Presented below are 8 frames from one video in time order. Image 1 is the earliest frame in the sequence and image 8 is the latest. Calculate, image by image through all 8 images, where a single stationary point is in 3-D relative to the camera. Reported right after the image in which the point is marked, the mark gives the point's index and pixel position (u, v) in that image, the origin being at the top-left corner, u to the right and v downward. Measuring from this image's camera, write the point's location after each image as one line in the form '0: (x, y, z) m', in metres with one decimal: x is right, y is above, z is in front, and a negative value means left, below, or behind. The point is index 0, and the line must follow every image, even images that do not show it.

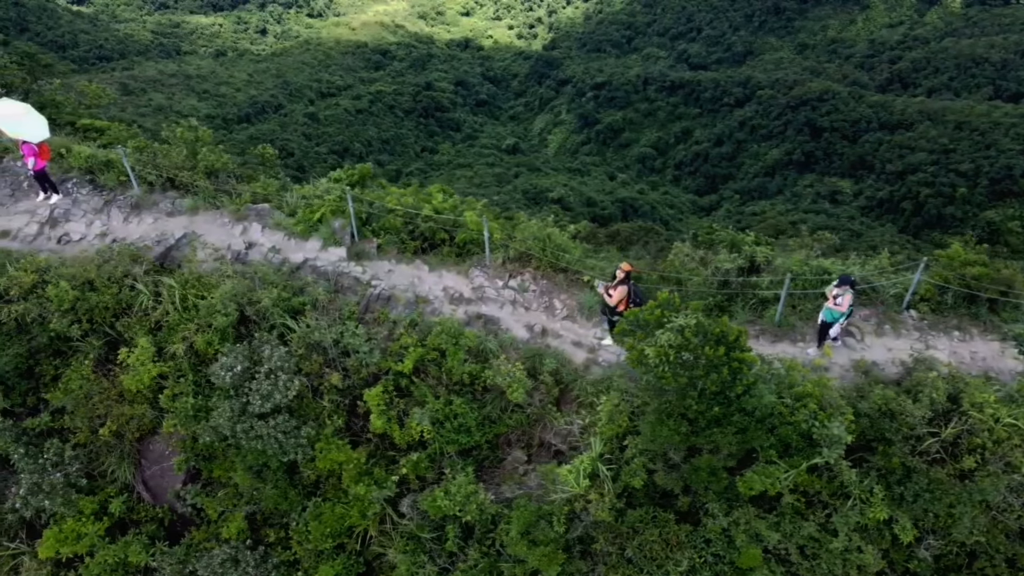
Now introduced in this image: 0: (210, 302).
0: (-3.4, -0.1, +8.5) m
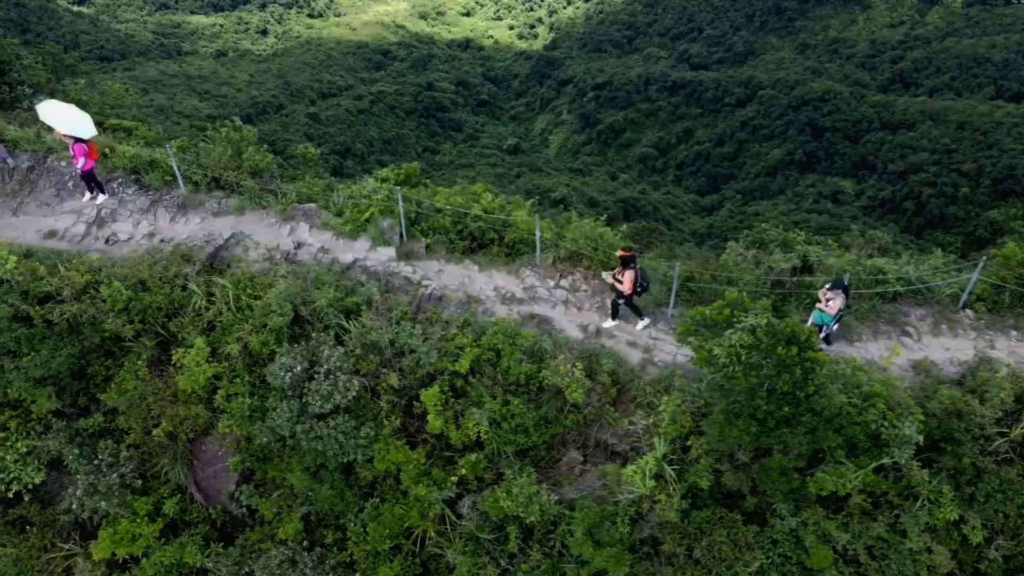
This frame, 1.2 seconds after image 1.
0: (-2.8, -0.1, +8.4) m
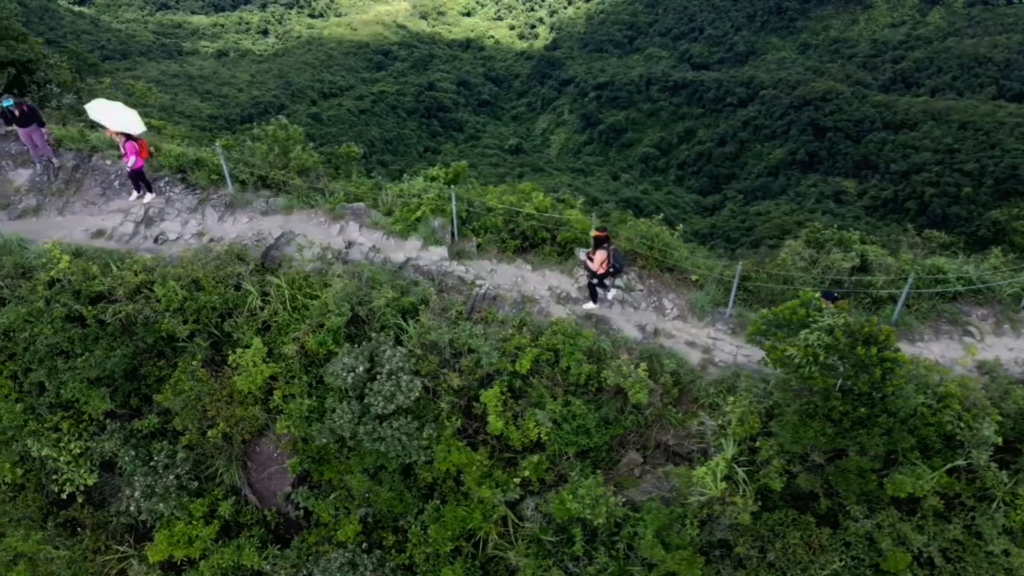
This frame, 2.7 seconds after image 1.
0: (-2.1, -0.1, +8.4) m
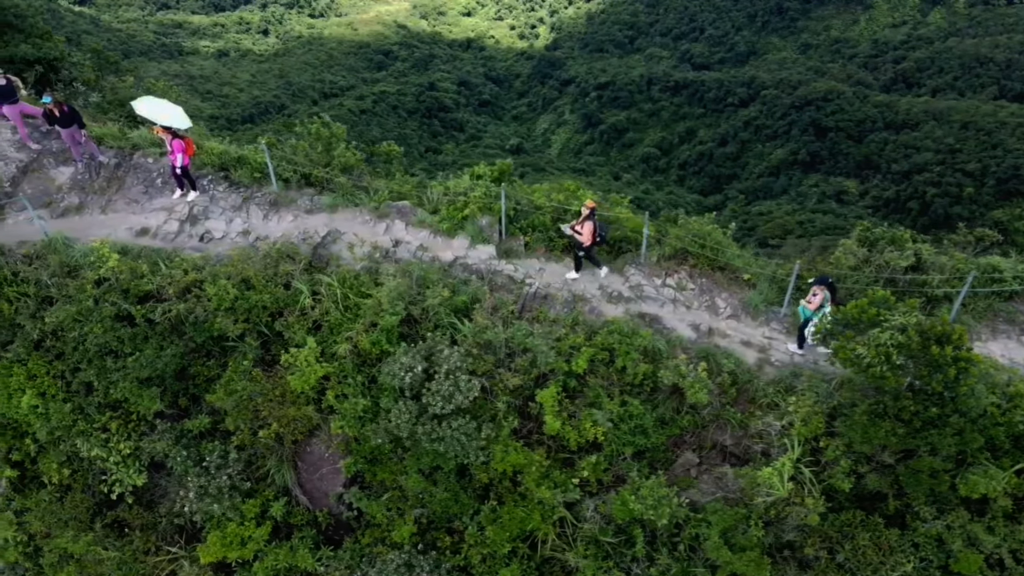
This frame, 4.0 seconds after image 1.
0: (-1.5, -0.1, +8.3) m
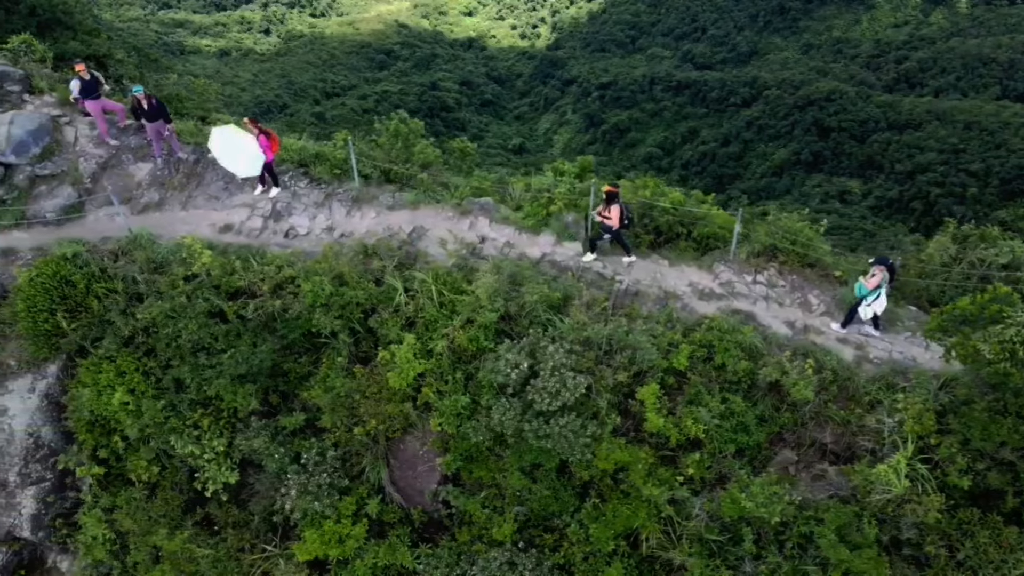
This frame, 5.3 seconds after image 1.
0: (-0.5, -0.1, +8.2) m
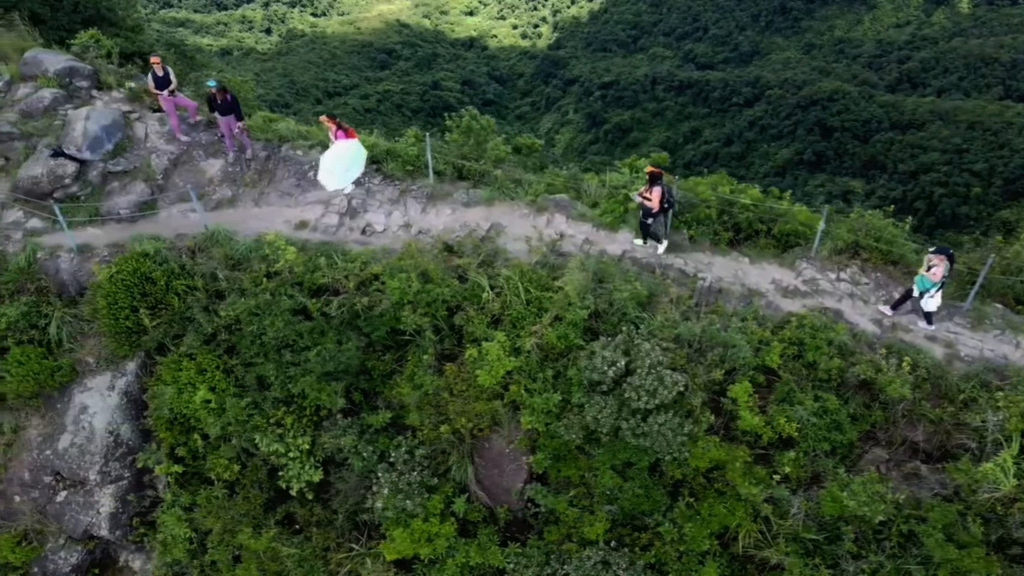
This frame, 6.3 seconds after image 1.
0: (+0.5, -0.1, +8.2) m
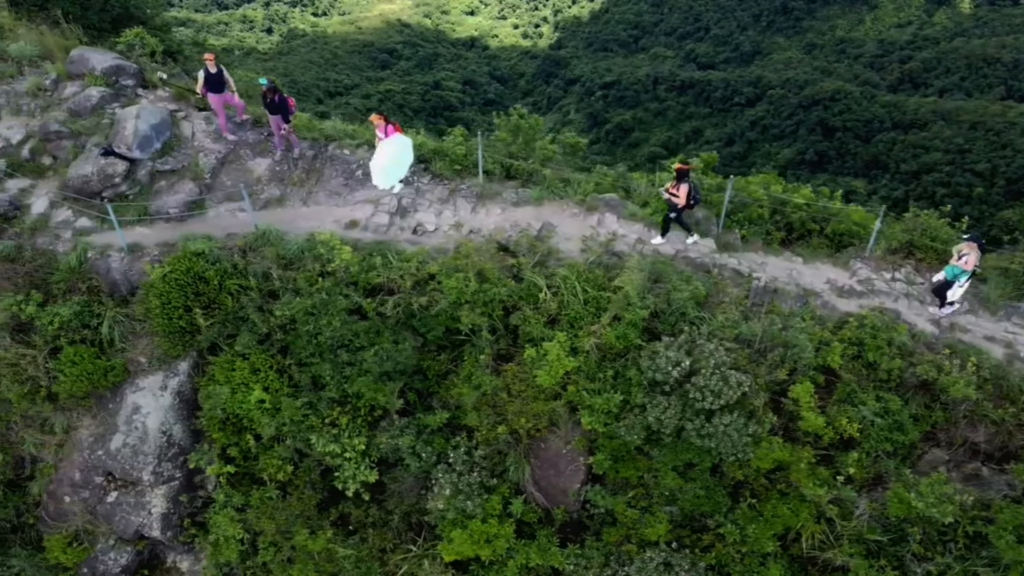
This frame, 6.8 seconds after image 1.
0: (+1.1, -0.1, +8.1) m
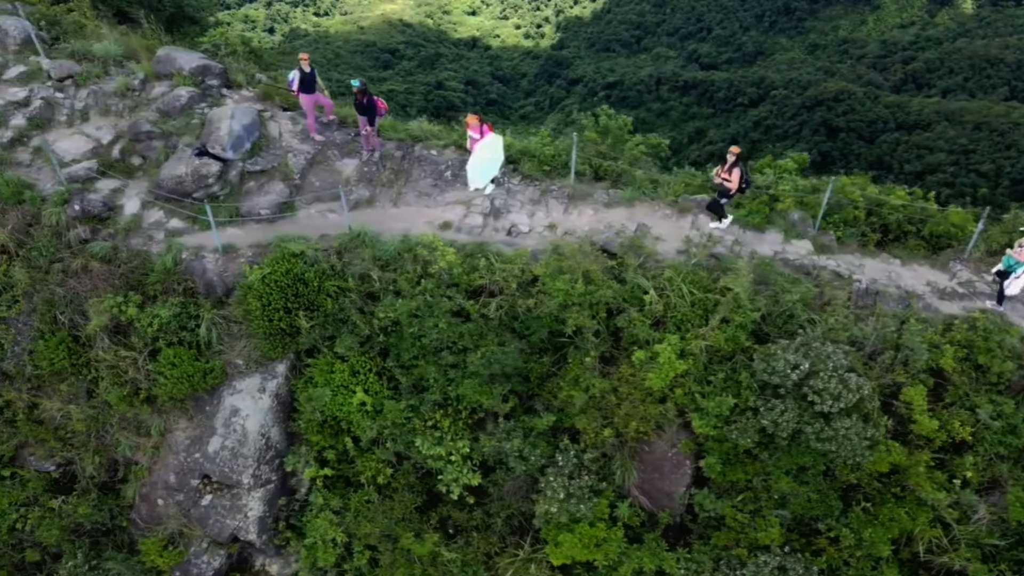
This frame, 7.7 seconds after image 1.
0: (+2.3, -0.1, +8.1) m
